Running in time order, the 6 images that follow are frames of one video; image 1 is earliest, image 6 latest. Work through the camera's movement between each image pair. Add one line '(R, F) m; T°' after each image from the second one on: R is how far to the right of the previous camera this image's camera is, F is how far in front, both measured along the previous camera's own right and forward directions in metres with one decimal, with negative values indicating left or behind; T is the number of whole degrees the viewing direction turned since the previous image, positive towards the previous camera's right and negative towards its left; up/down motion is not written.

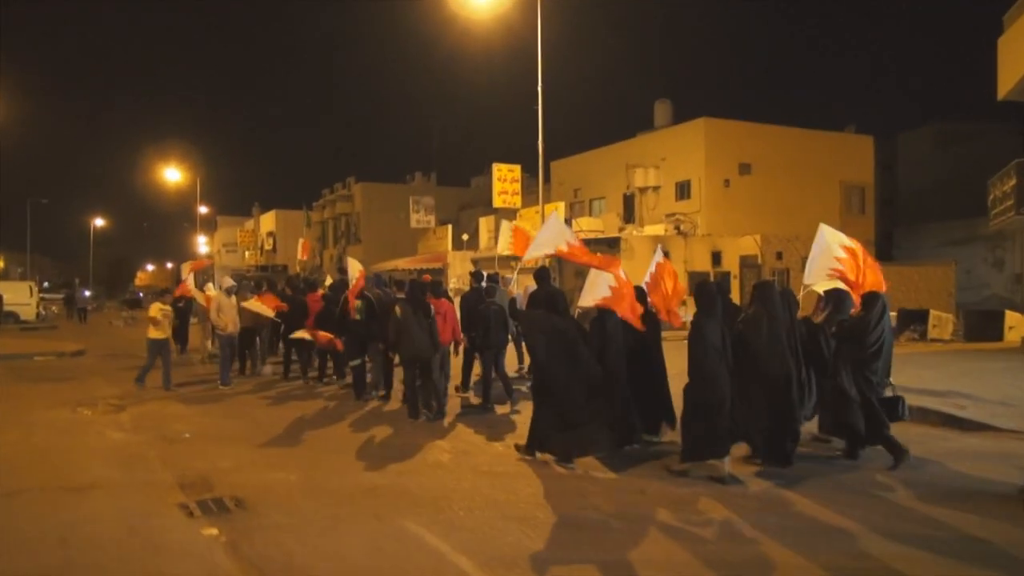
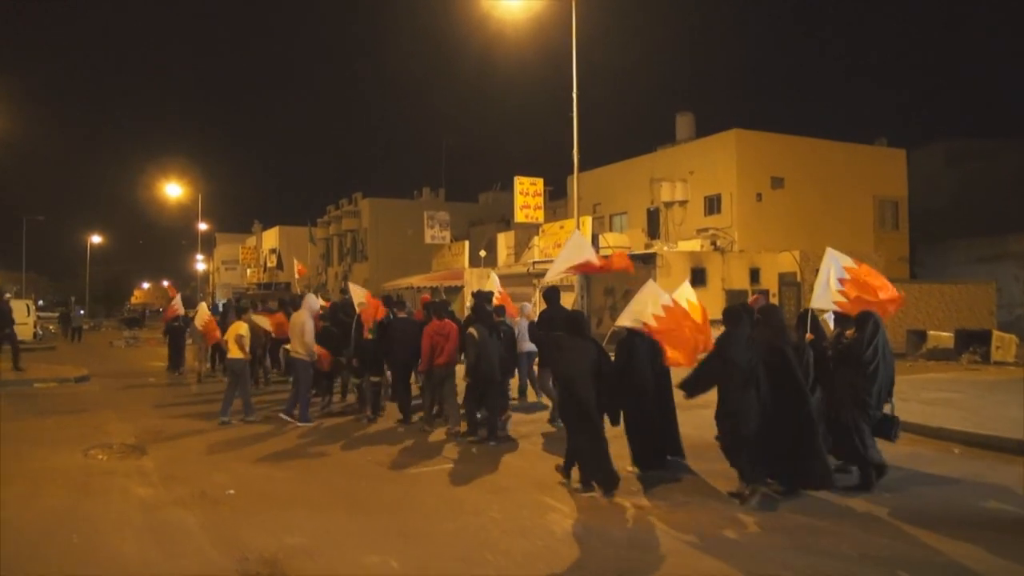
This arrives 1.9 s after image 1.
(-0.9, +1.4) m; 0°
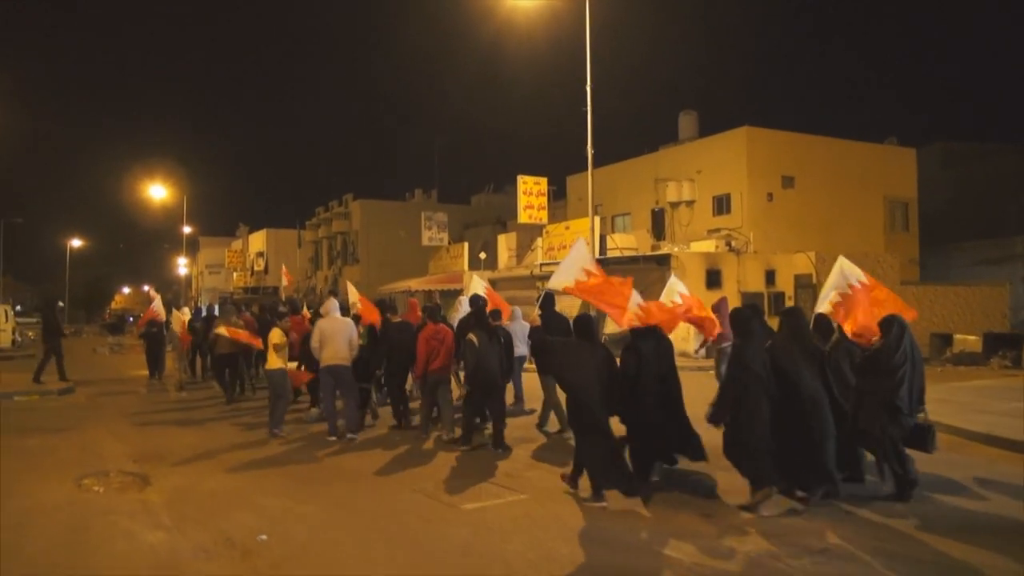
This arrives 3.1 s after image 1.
(-0.6, +1.0) m; +1°
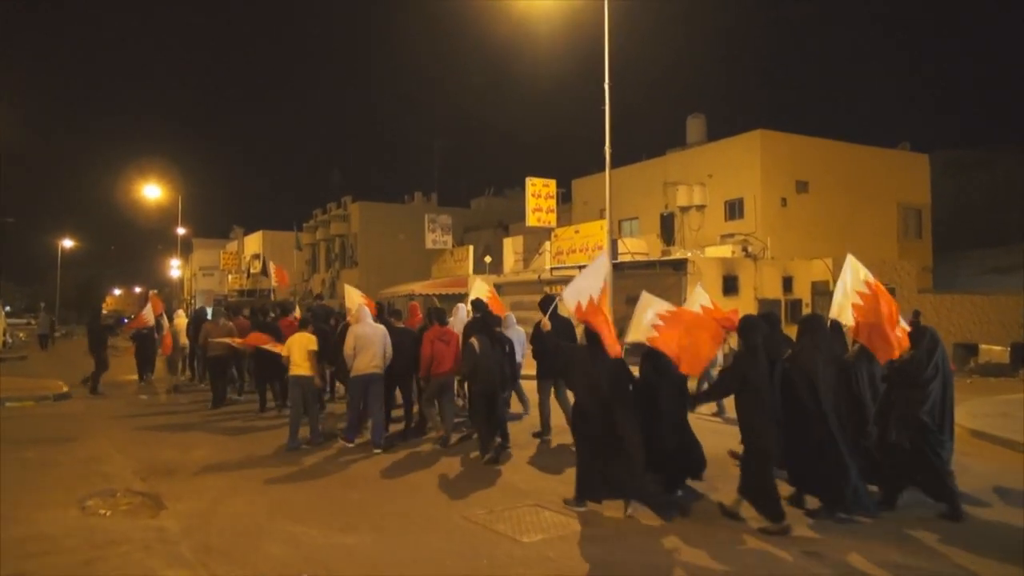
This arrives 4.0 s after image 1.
(-0.5, +0.7) m; +1°
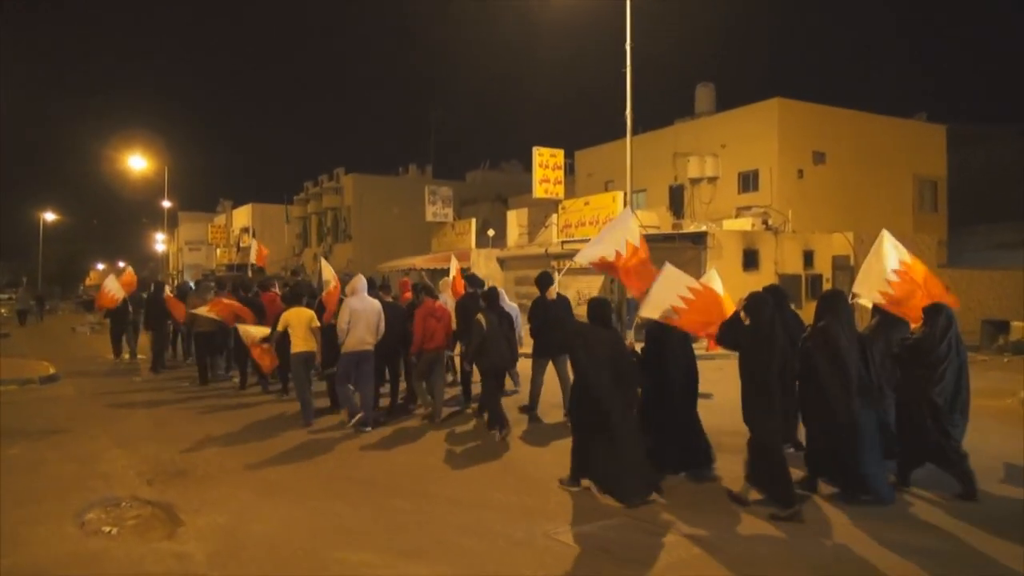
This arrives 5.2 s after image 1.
(-0.6, +1.0) m; +1°
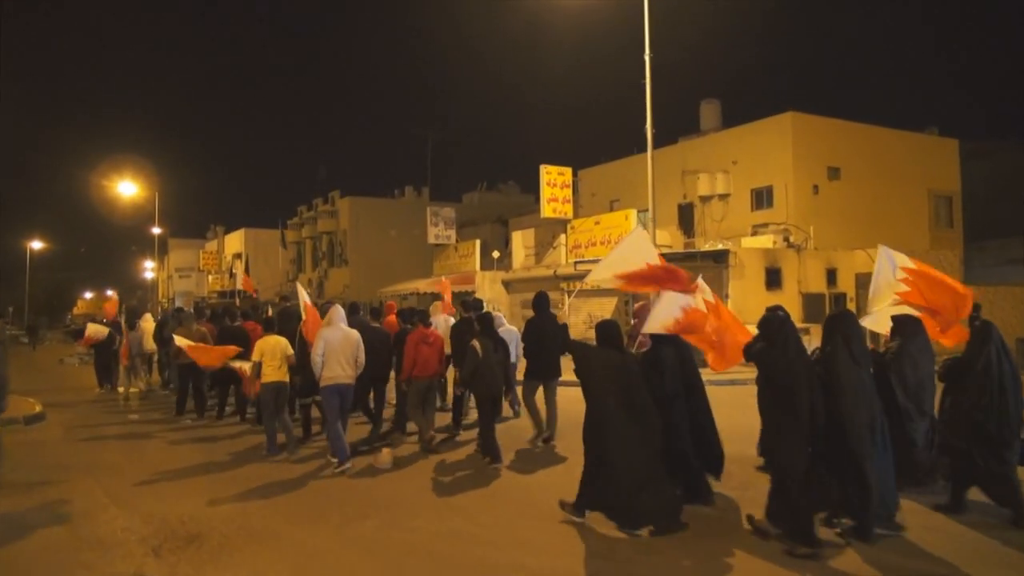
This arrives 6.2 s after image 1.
(-0.5, +1.0) m; +1°
